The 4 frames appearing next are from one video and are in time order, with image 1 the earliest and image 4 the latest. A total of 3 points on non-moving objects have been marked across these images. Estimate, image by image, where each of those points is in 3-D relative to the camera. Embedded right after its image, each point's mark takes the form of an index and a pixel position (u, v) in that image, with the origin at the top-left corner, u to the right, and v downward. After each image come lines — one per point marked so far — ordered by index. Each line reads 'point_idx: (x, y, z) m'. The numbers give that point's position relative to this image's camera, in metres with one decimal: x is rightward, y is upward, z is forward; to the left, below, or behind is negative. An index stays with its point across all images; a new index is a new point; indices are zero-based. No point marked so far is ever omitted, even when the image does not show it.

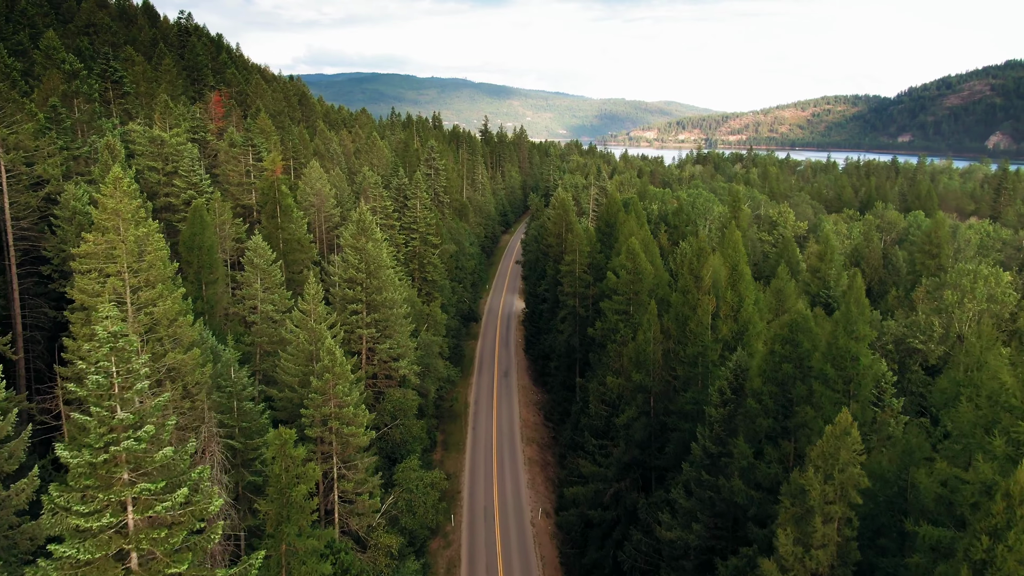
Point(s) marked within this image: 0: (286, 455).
0: (-5.3, -4.0, +18.7) m
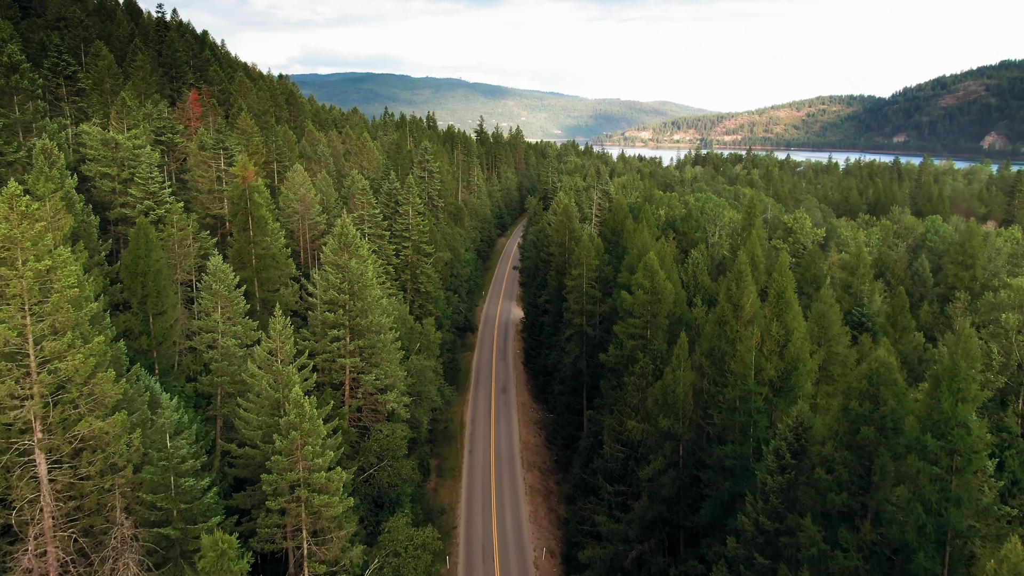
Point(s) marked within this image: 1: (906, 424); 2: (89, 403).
0: (-5.1, -4.9, +14.0) m
1: (+8.7, -3.0, +17.7) m
2: (-9.1, -2.5, +17.2) m
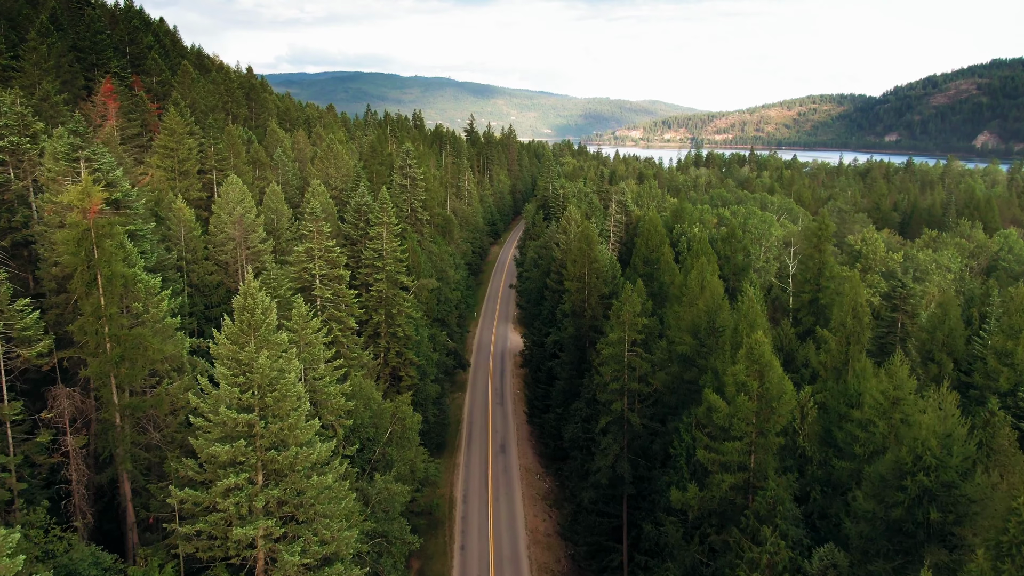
0: (-4.2, -7.8, -0.1) m
1: (+9.5, -5.8, +3.8) m
2: (-8.3, -5.3, +3.0) m
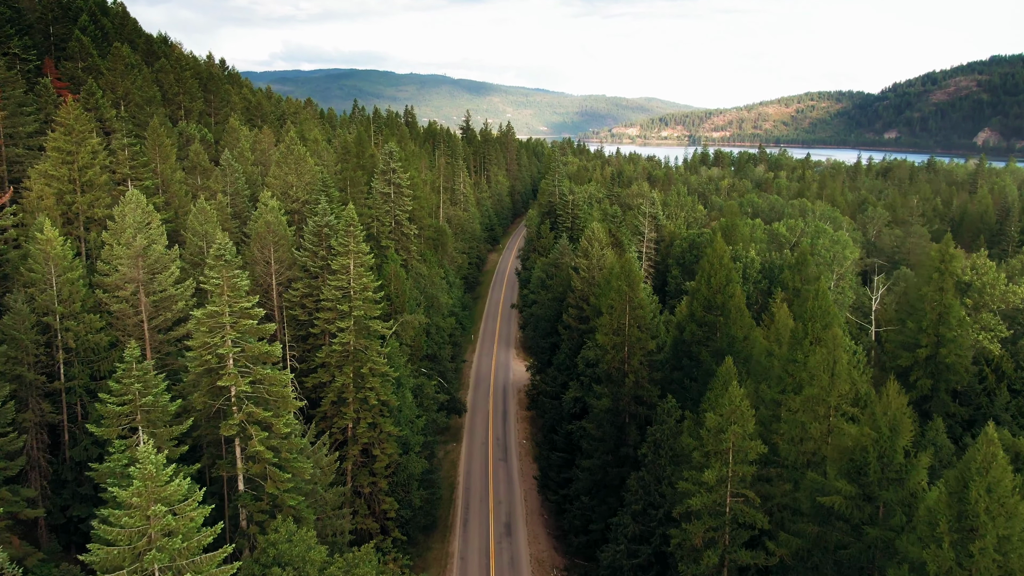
0: (-3.4, -10.3, -13.0) m
1: (+10.3, -8.3, -9.0) m
2: (-7.5, -7.9, -9.9) m
